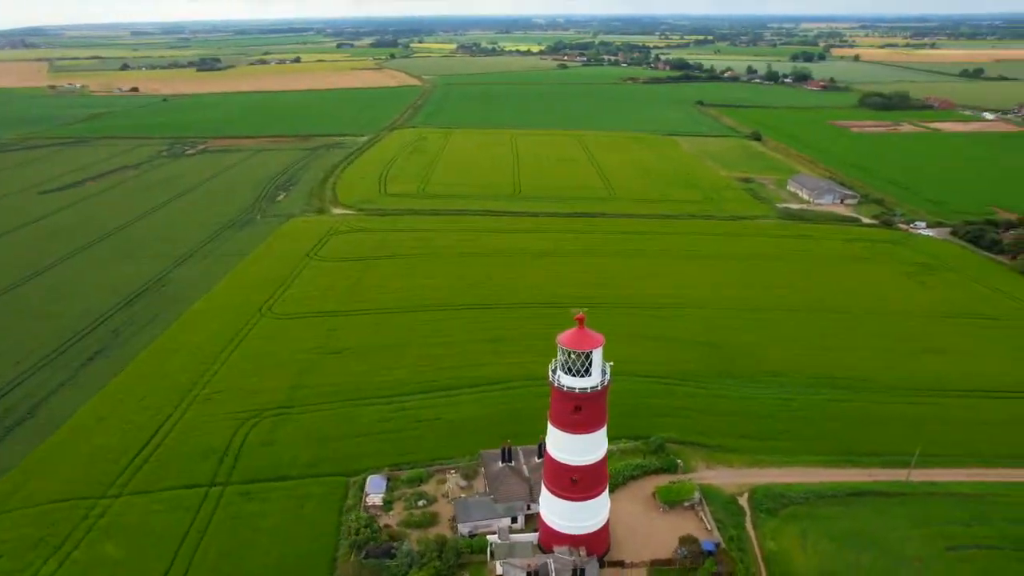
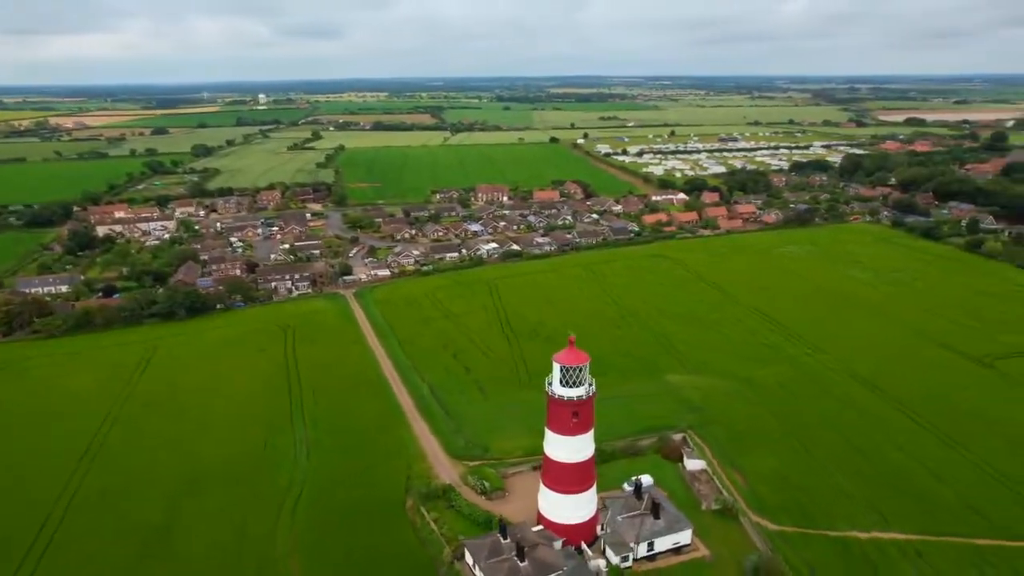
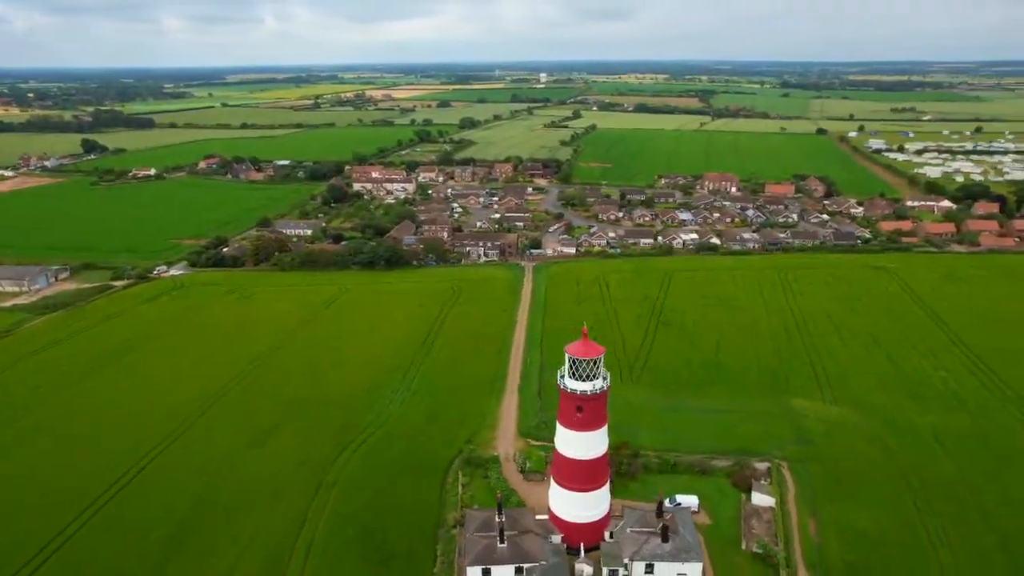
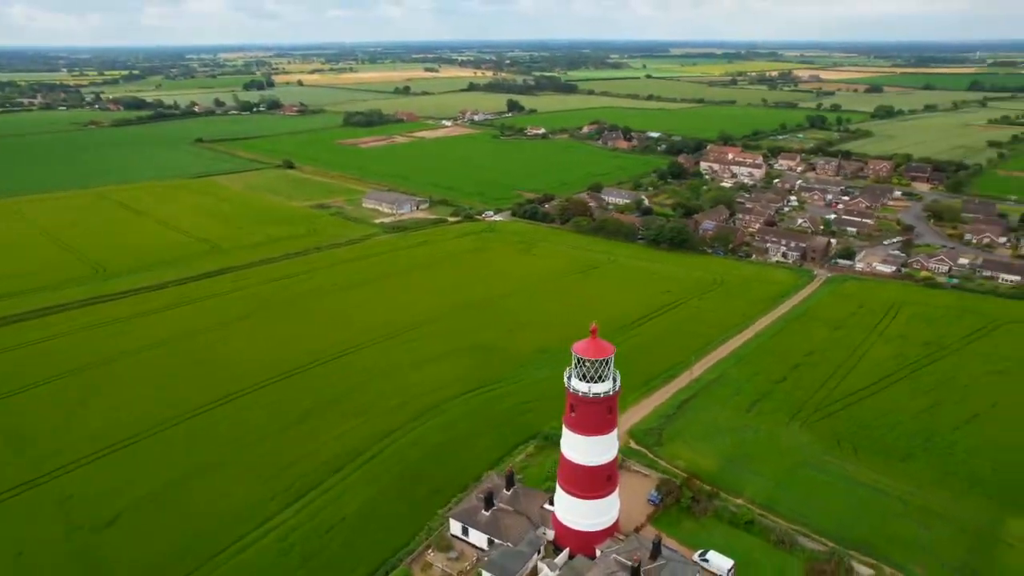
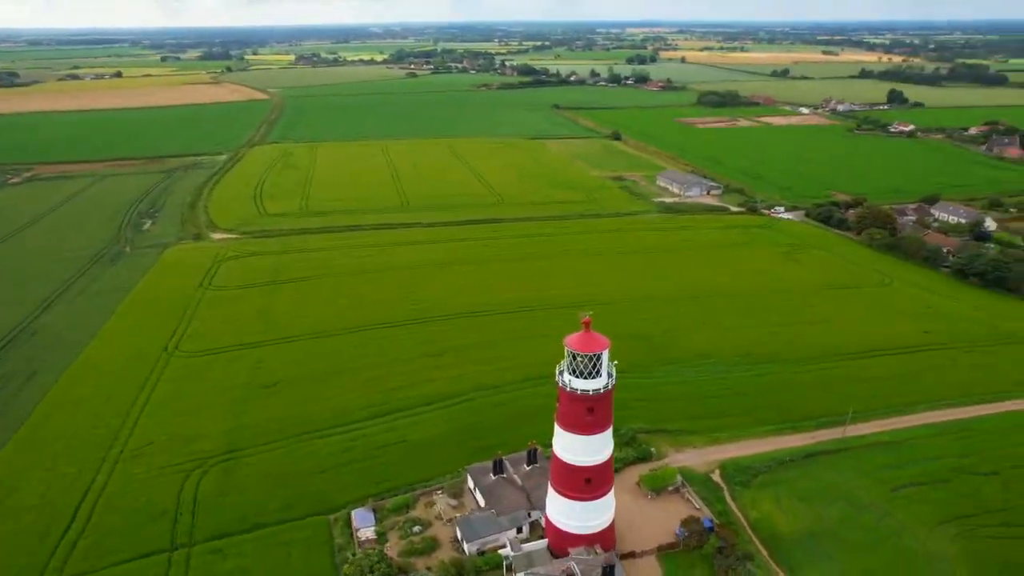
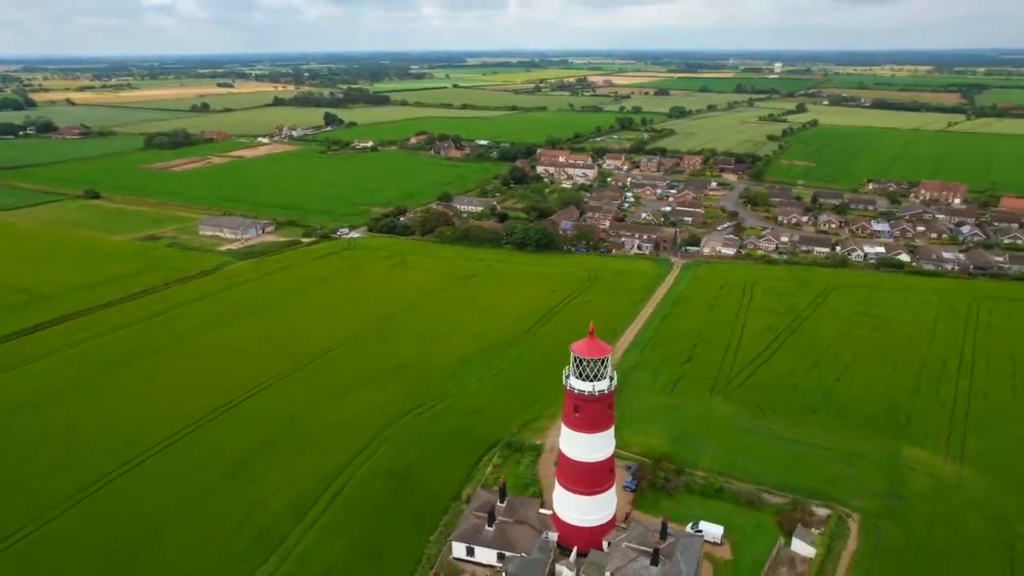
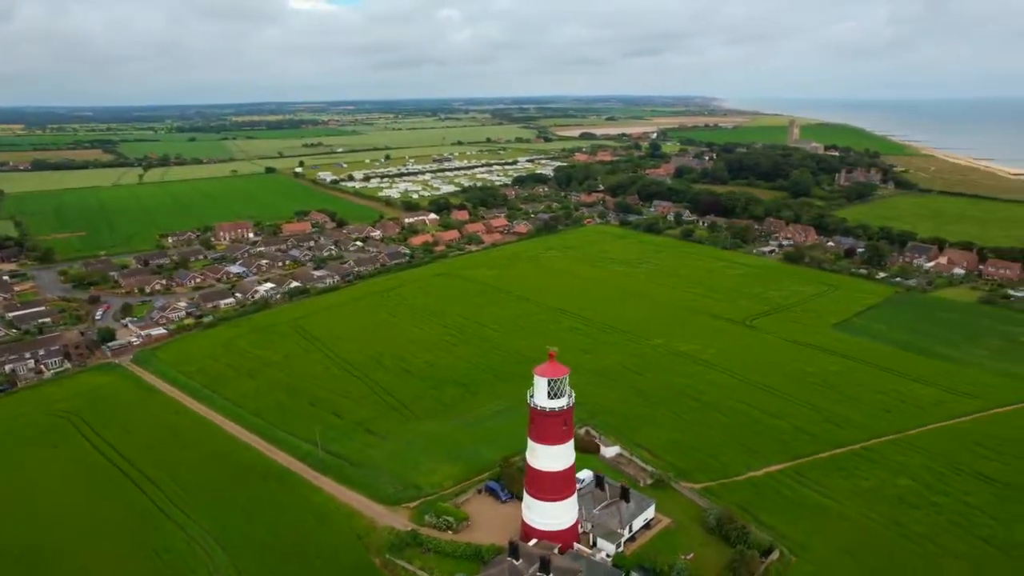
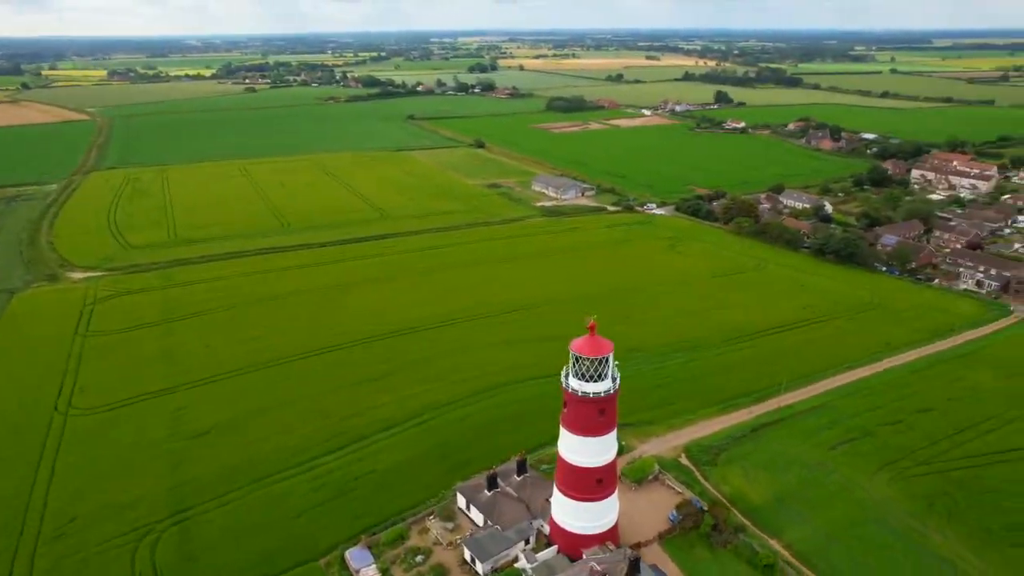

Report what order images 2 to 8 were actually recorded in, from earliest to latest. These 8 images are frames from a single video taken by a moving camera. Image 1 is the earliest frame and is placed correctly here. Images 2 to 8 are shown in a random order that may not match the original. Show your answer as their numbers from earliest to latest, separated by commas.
5, 8, 4, 6, 3, 2, 7
